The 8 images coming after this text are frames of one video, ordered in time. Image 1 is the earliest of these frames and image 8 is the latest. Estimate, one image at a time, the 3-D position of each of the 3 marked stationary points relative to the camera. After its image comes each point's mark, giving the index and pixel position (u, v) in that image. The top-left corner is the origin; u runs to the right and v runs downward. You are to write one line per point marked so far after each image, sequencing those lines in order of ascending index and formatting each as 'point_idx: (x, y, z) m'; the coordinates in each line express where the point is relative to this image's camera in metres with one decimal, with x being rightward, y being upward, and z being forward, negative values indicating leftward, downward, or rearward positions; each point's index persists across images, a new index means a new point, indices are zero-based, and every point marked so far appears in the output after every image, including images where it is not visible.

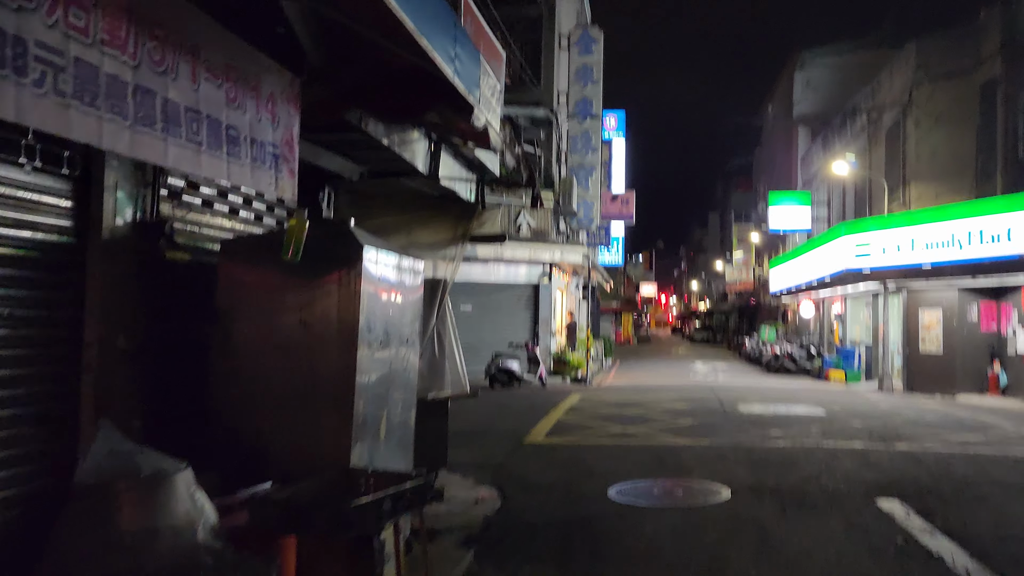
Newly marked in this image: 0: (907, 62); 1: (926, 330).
0: (+9.2, +5.2, +19.3) m
1: (+9.0, -0.9, +18.1) m
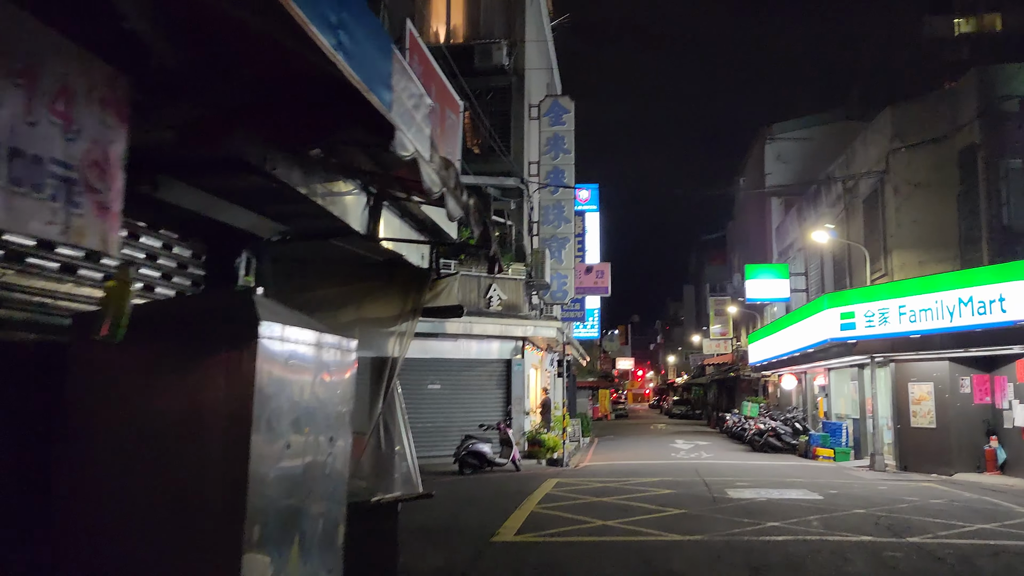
0: (+8.4, +3.6, +19.0) m
1: (+8.4, -2.4, +17.2) m
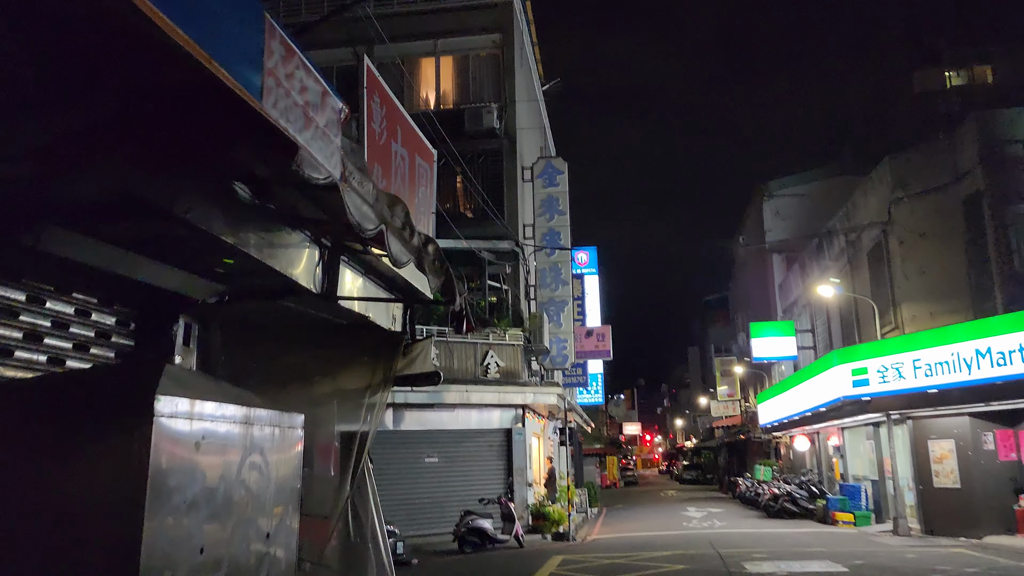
0: (+8.3, +2.4, +18.7) m
1: (+8.4, -3.4, +16.4) m
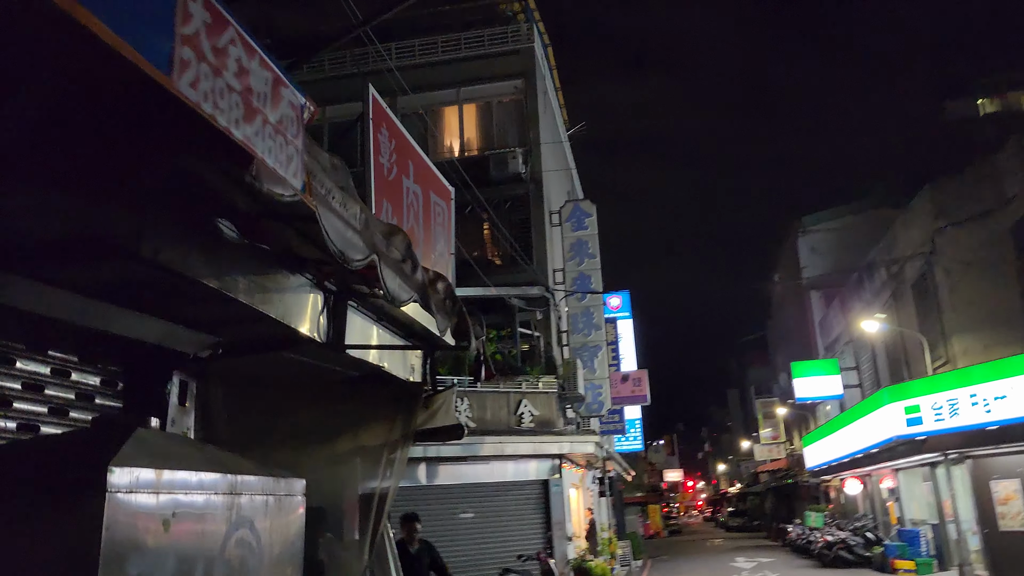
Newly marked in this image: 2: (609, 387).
0: (+8.9, +1.7, +18.0) m
1: (+9.1, -4.0, +15.4) m
2: (+2.3, -2.3, +19.5) m
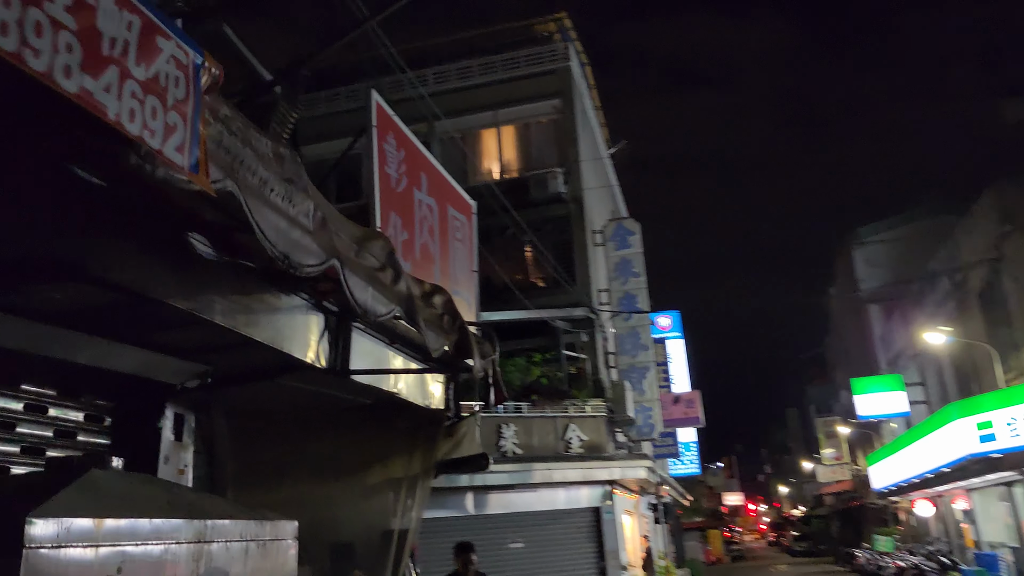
0: (+9.7, +1.5, +17.2) m
1: (+10.0, -4.1, +14.3) m
2: (+3.3, -2.7, +18.9) m
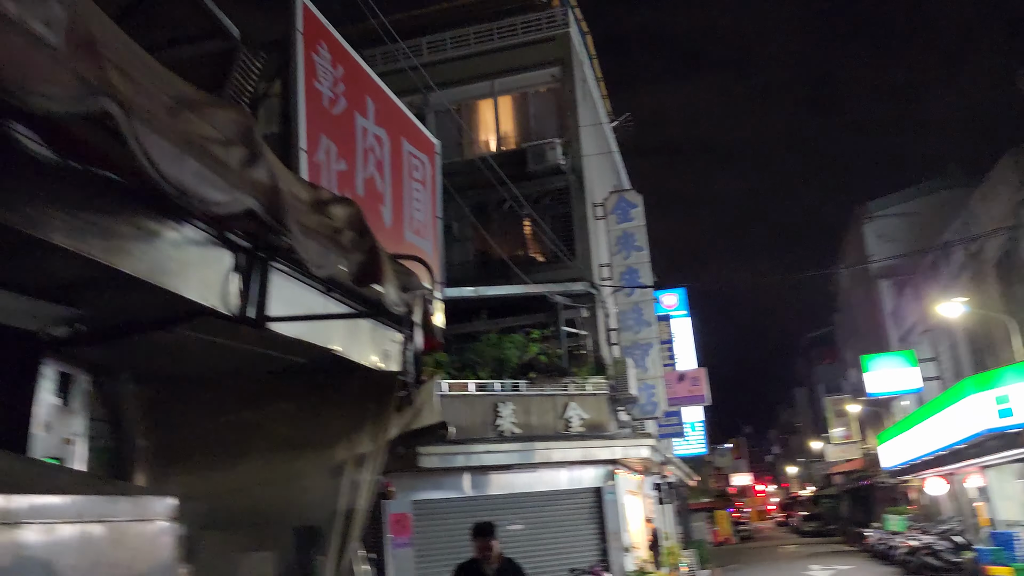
0: (+9.7, +2.1, +16.4) m
1: (+9.9, -3.5, +13.7) m
2: (+3.3, -2.2, +18.3) m
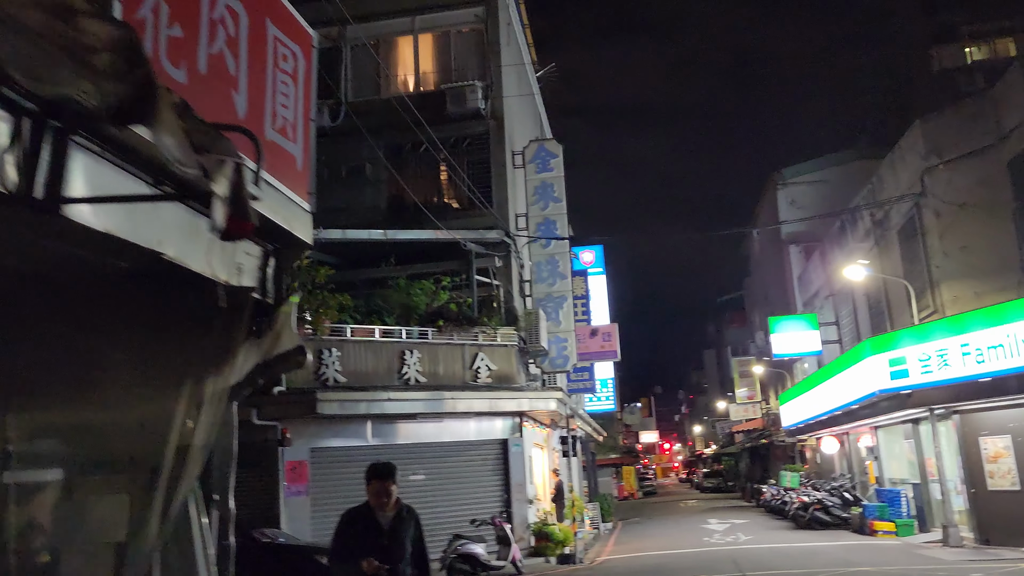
0: (+8.0, +2.8, +16.7) m
1: (+8.3, -3.0, +14.3) m
2: (+1.3, -1.1, +18.1) m
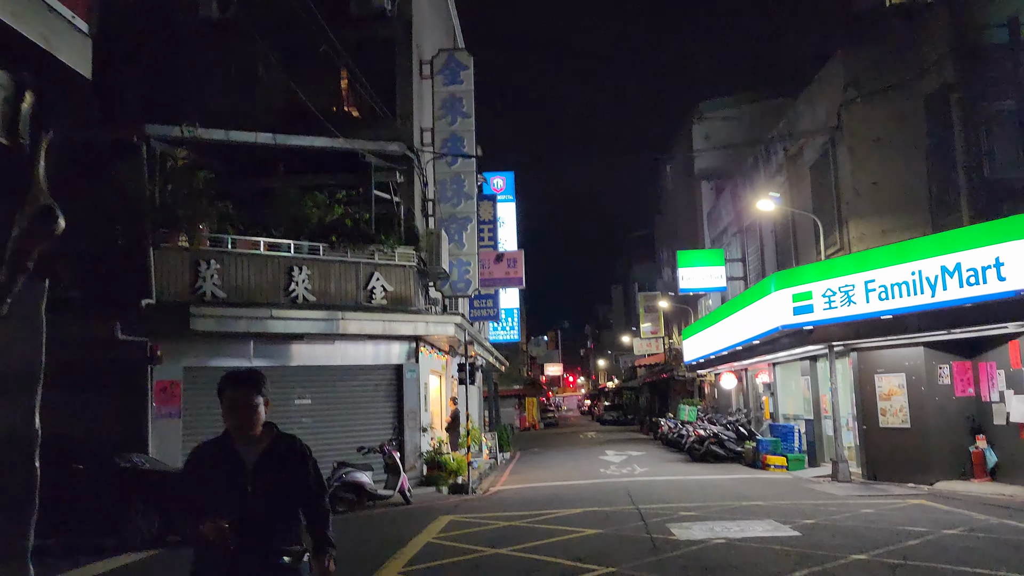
0: (+6.2, +4.0, +16.3) m
1: (+6.5, -1.9, +14.4) m
2: (-0.7, +0.5, +17.3) m
